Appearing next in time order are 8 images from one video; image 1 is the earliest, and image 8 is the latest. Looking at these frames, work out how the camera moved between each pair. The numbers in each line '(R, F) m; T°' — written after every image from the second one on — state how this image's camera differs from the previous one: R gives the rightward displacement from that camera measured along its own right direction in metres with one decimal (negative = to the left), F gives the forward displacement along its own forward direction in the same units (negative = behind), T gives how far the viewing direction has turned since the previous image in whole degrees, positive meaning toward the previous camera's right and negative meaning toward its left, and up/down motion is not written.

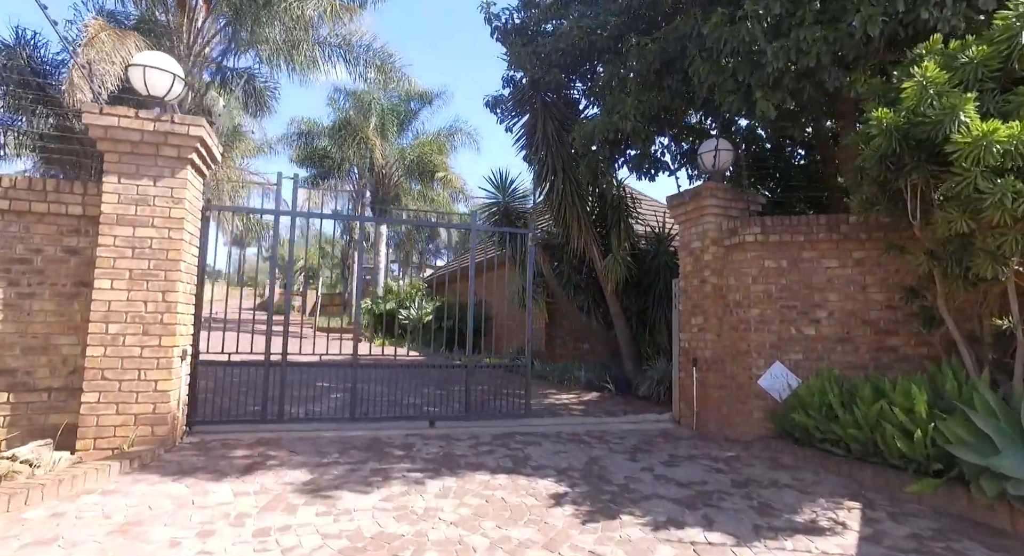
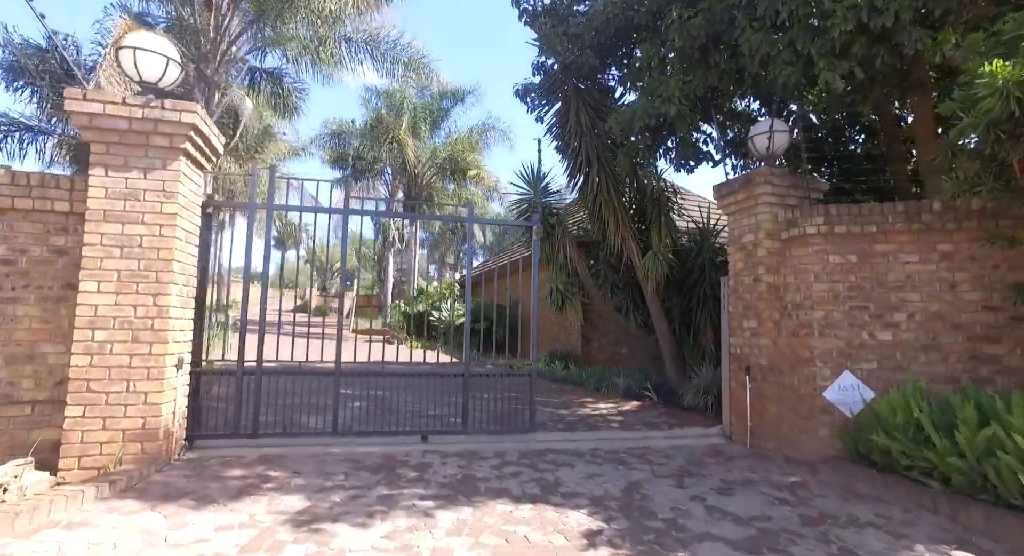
(+0.1, +0.6) m; -4°
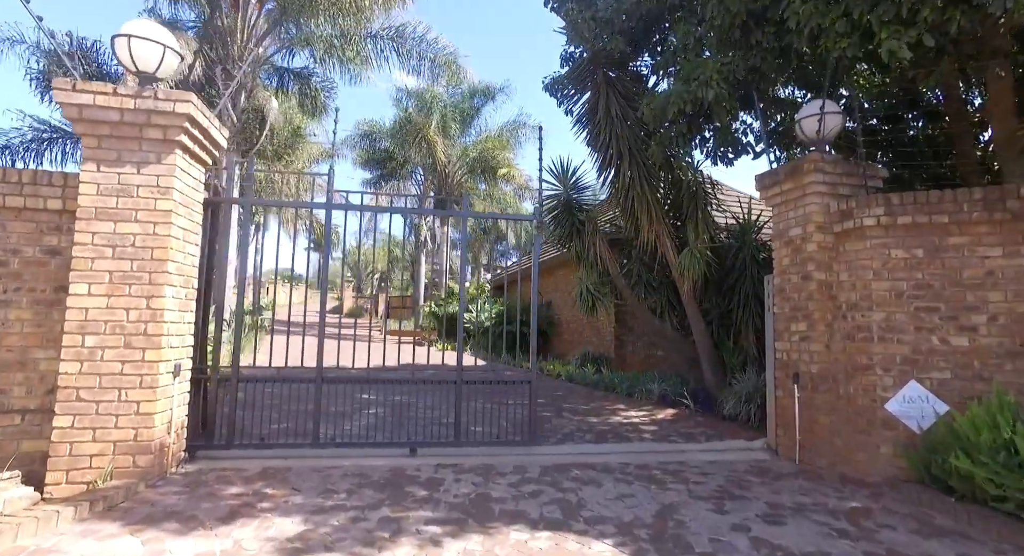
(+0.1, +0.4) m; -4°
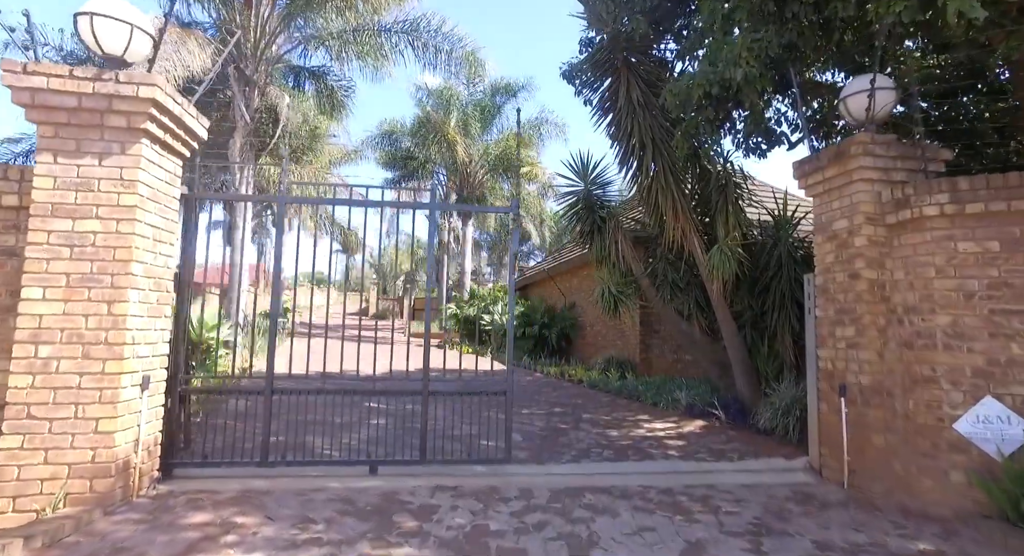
(+0.2, +0.5) m; -3°
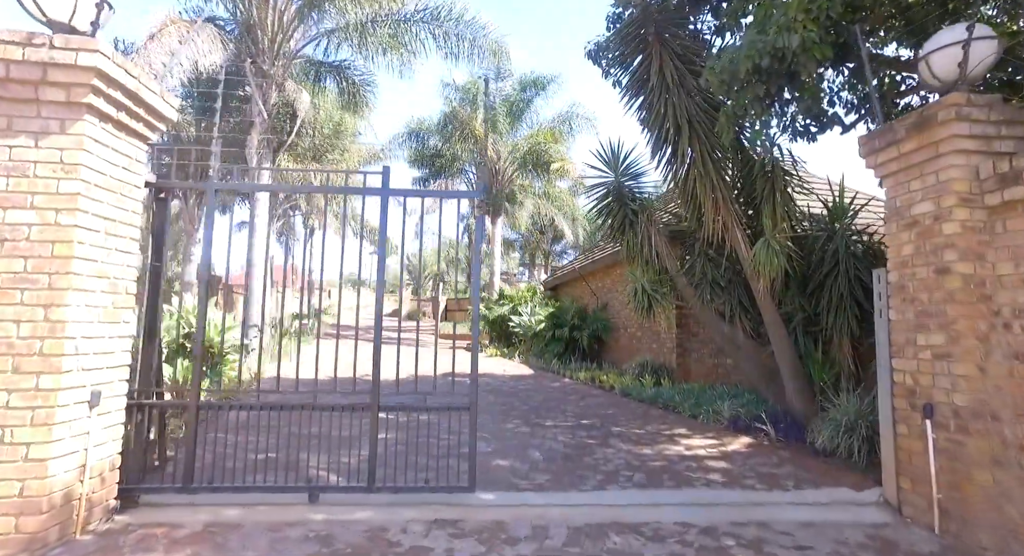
(+0.2, +0.7) m; -3°
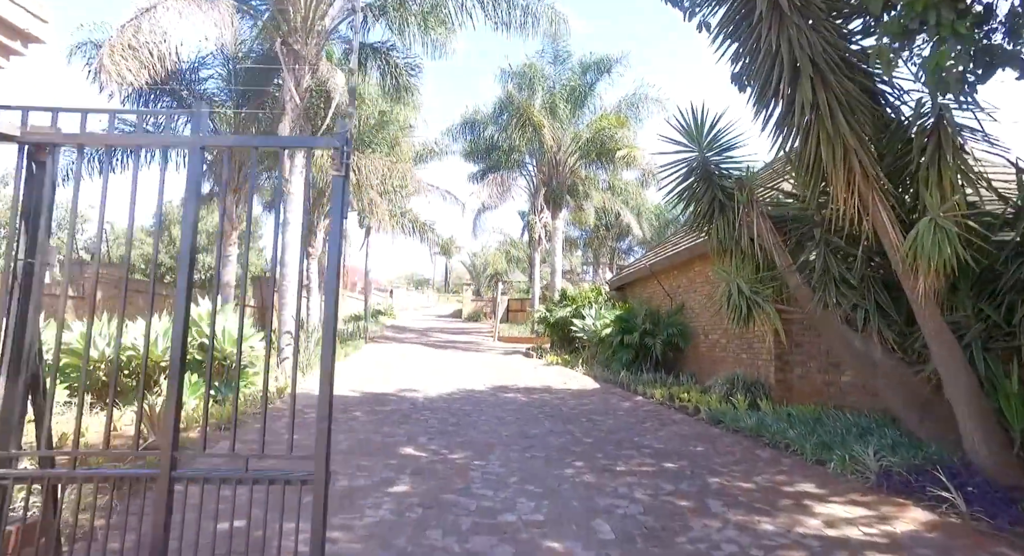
(0.0, +1.6) m; -6°
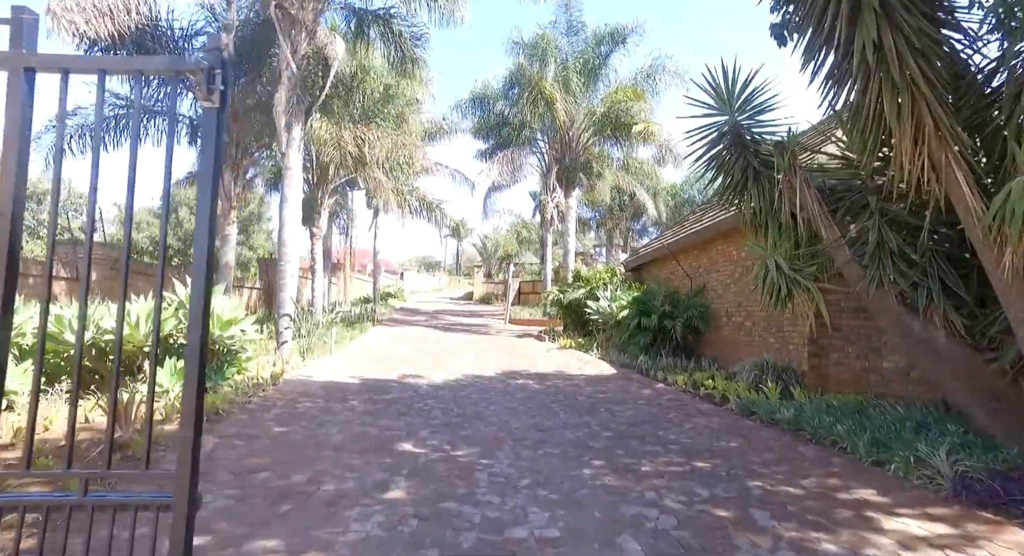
(0.0, +0.7) m; -1°
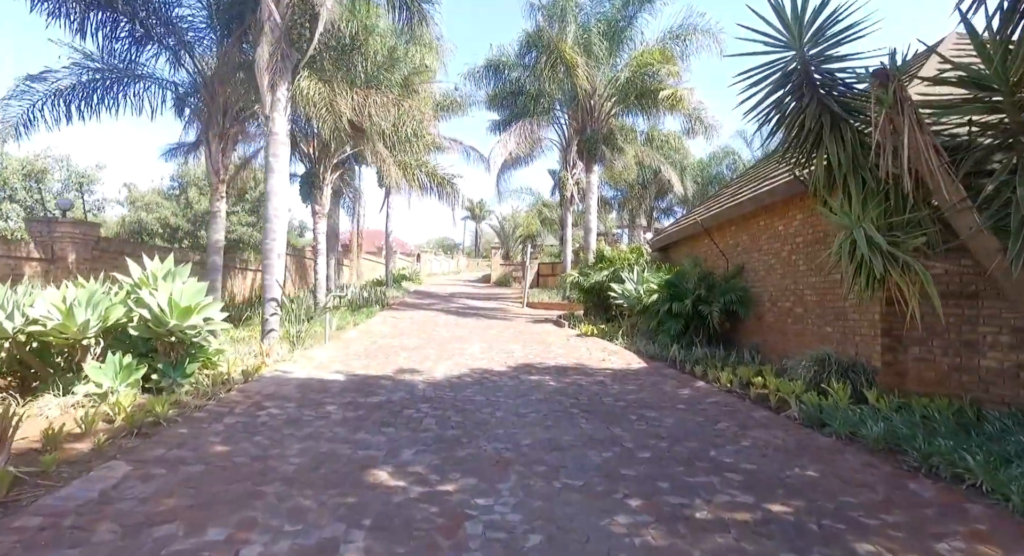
(+0.1, +1.3) m; -2°
